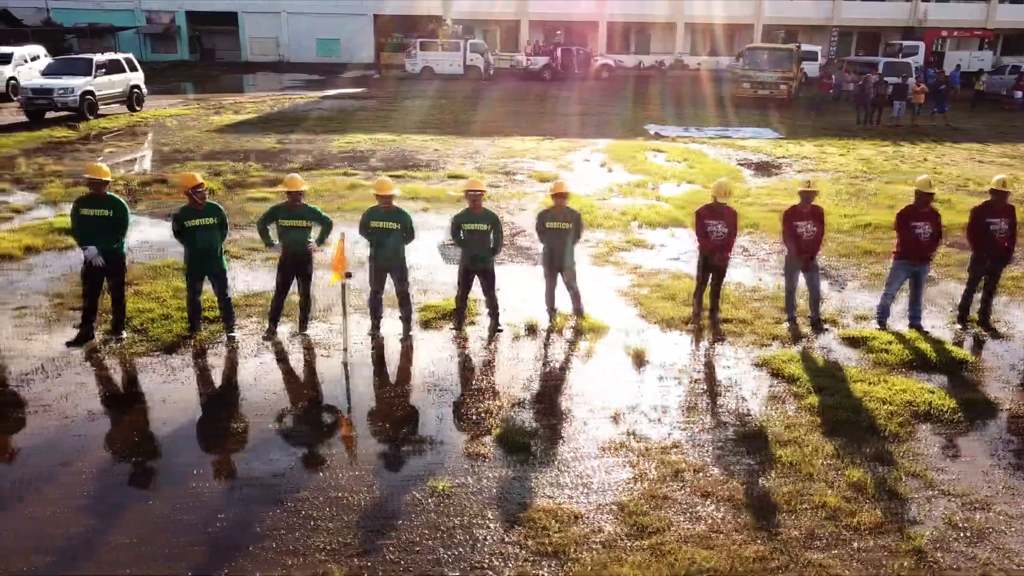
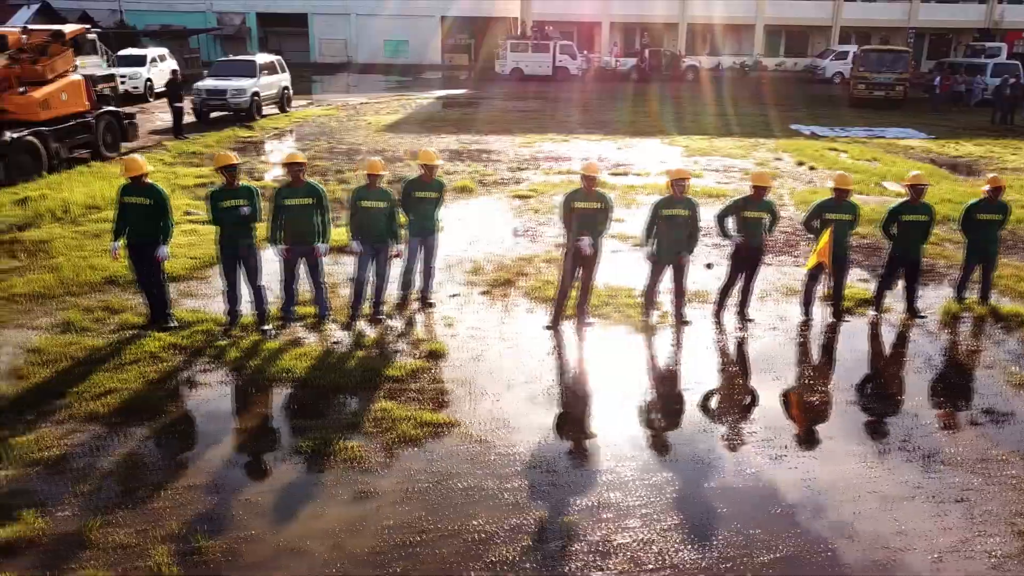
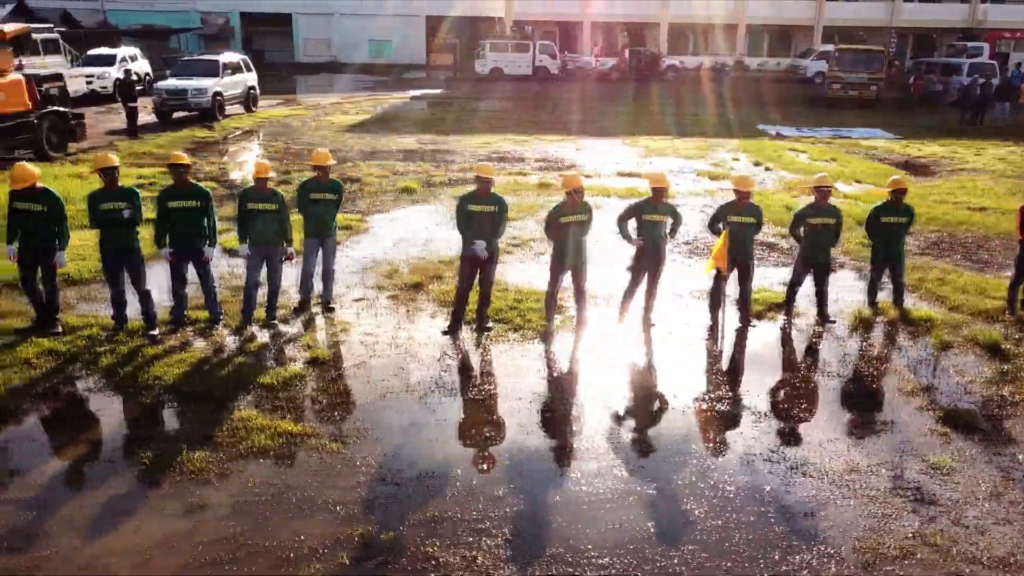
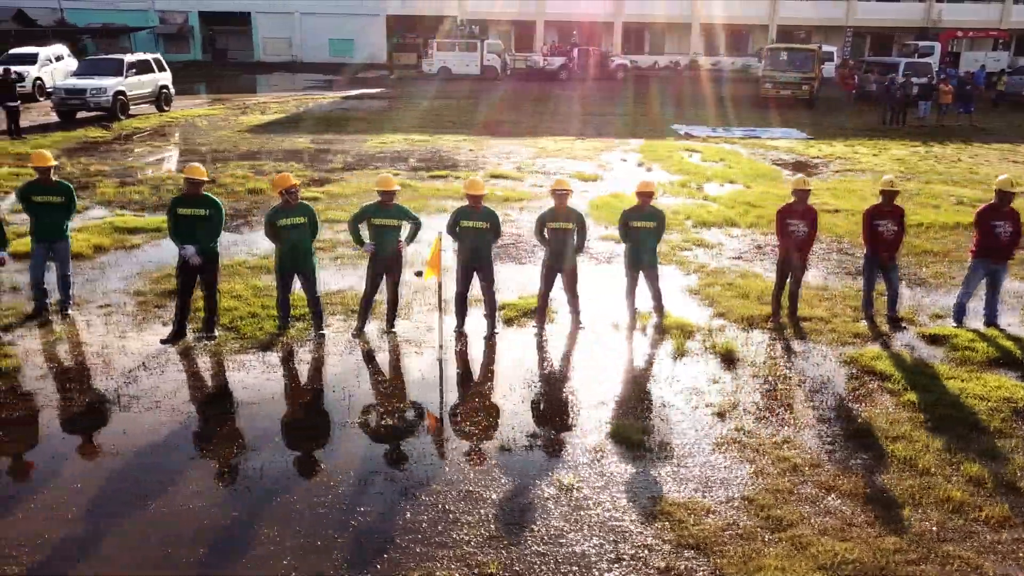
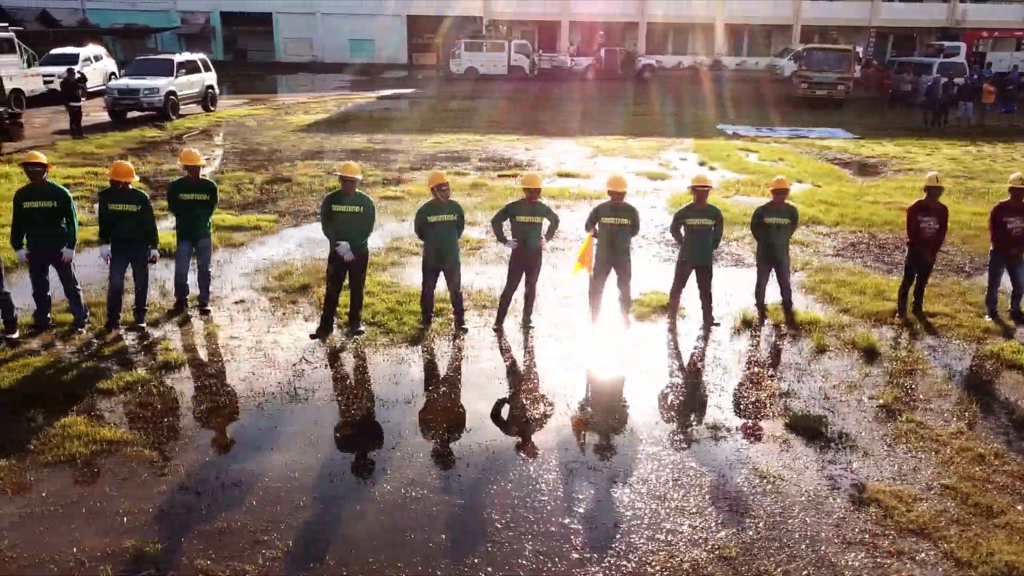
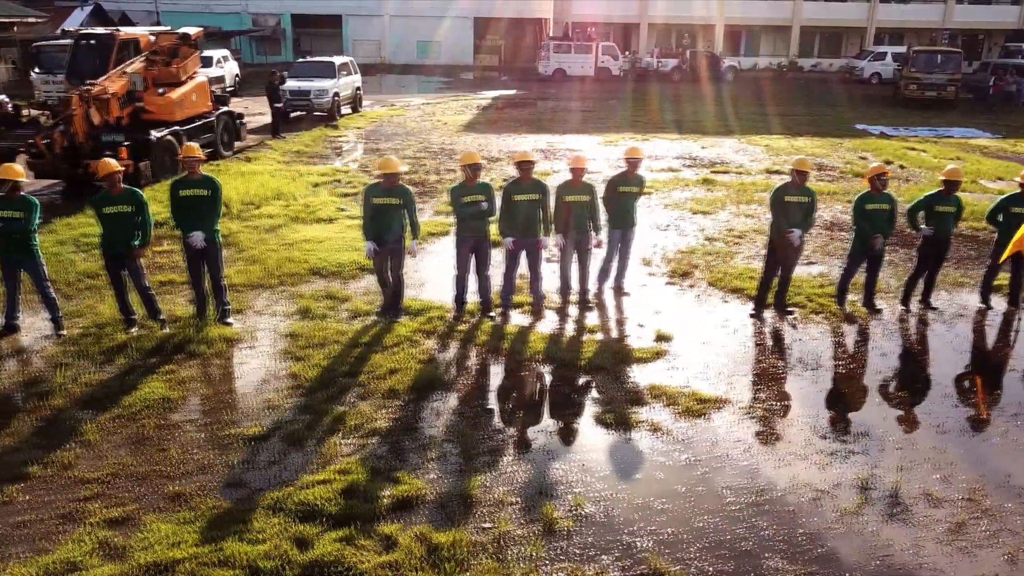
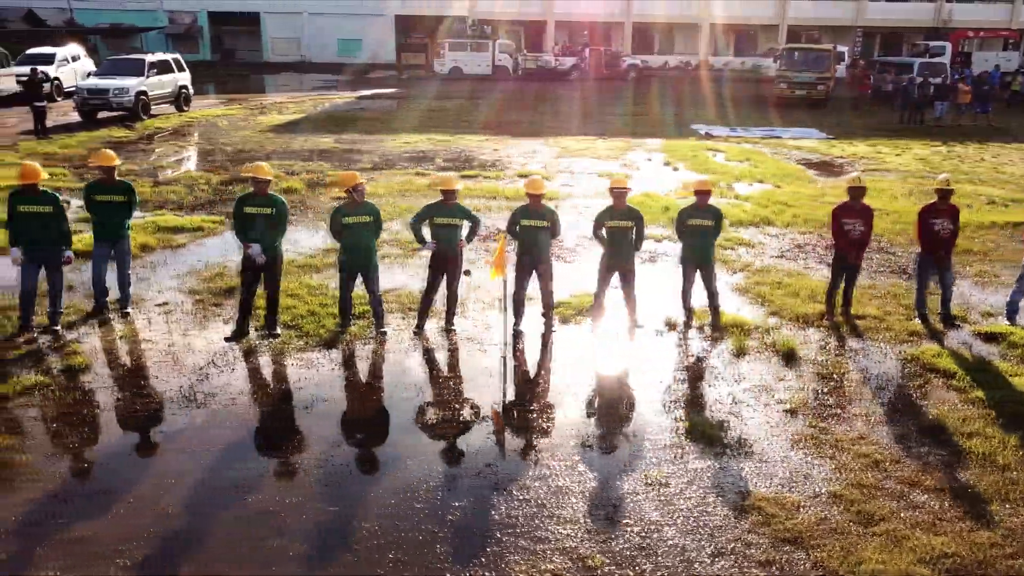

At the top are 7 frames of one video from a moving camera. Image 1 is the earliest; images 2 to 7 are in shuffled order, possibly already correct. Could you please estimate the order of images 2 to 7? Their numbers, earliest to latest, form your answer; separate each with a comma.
4, 7, 5, 3, 2, 6
